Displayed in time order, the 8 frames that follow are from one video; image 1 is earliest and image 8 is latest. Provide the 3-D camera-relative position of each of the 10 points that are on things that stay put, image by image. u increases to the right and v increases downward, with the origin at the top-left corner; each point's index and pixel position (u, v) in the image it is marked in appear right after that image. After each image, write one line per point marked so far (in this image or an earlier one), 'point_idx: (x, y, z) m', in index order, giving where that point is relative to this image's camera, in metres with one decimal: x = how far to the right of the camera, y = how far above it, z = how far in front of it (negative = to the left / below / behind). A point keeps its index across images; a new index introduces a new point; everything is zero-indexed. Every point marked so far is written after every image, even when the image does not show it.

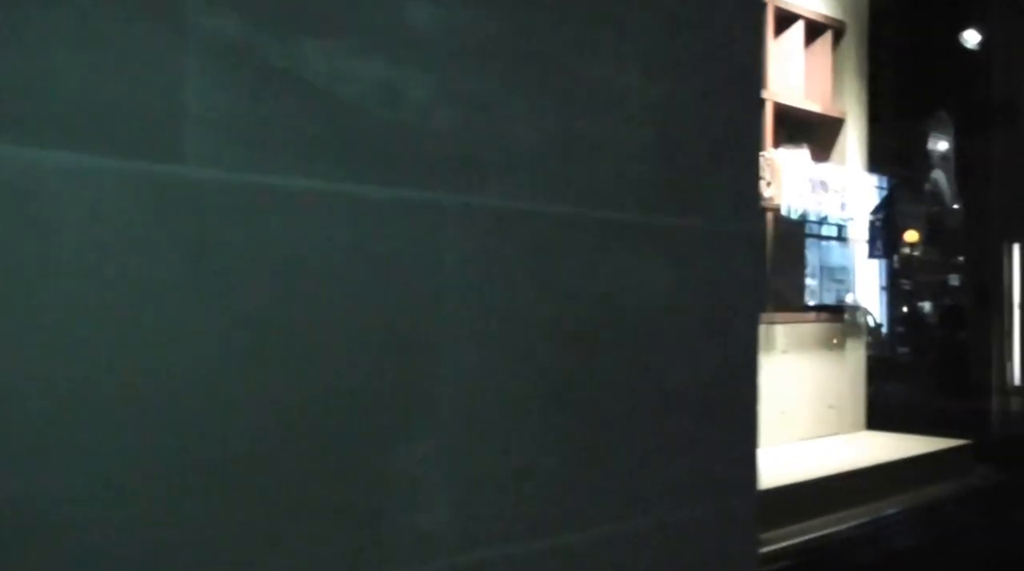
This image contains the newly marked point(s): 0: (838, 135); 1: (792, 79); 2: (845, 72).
0: (+1.4, +0.6, +4.3) m
1: (+1.2, +0.9, +4.0) m
2: (+1.4, +0.9, +4.2) m
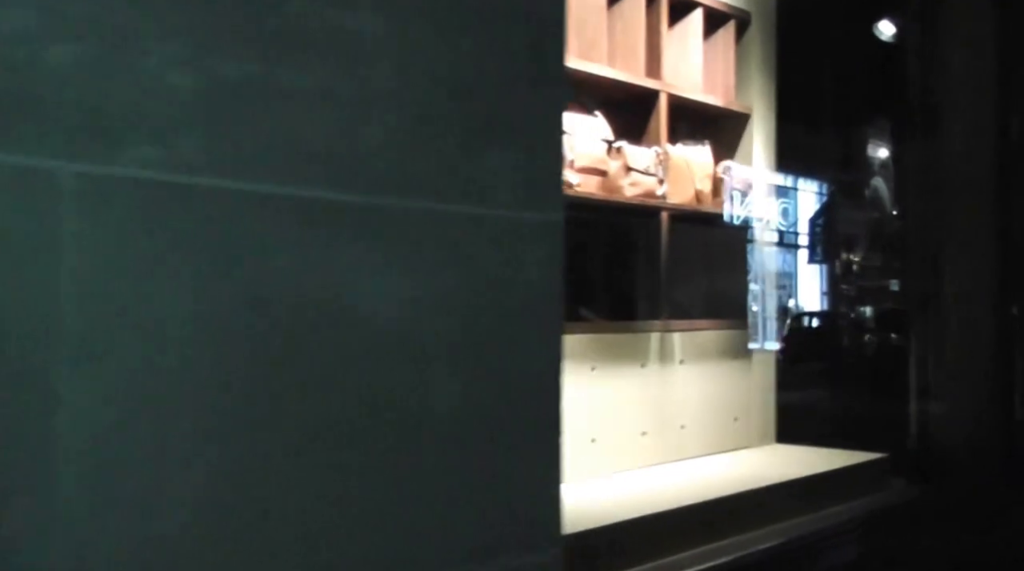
0: (+0.9, +0.6, +4.0) m
1: (+0.7, +0.8, +3.8) m
2: (+1.0, +0.9, +4.0) m
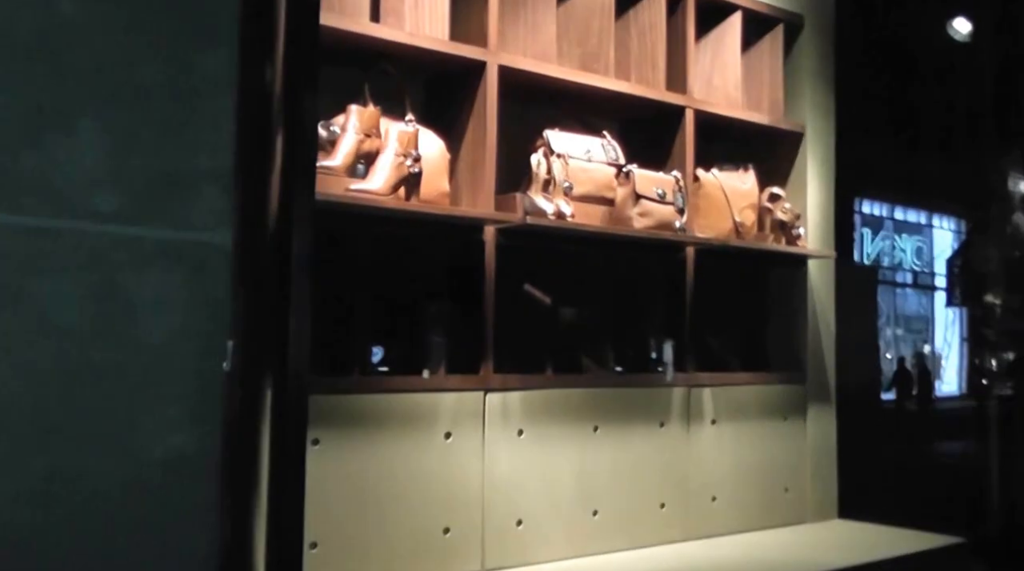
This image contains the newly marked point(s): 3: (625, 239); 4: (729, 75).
0: (+1.0, +0.4, +3.5) m
1: (+0.7, +0.7, +3.3) m
2: (+1.0, +0.7, +3.5) m
3: (+0.3, +0.1, +2.8) m
4: (+0.7, +0.7, +3.3) m
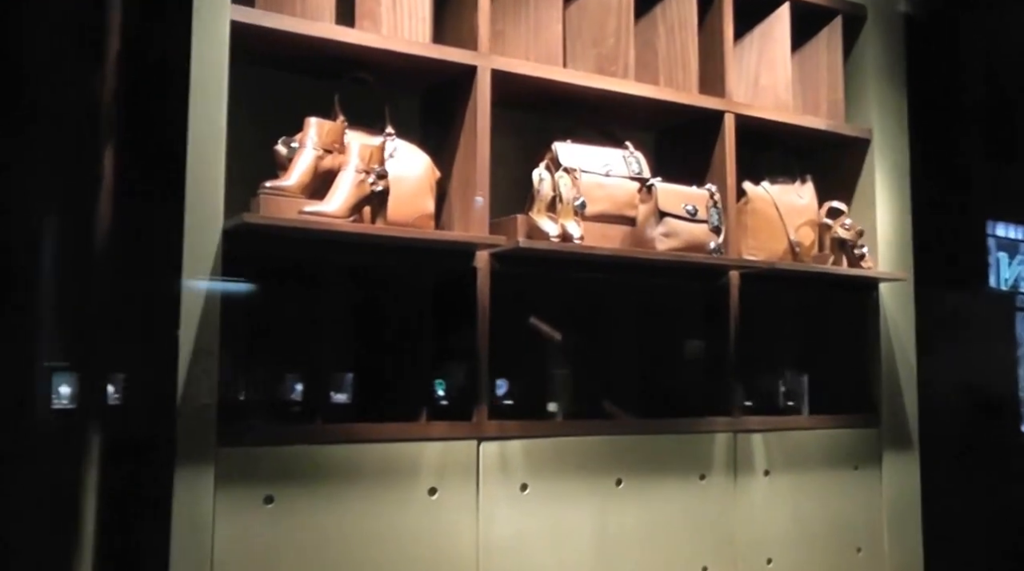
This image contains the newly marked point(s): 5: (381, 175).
0: (+1.1, +0.3, +3.1) m
1: (+0.8, +0.6, +2.9) m
2: (+1.1, +0.6, +3.1) m
3: (+0.3, +0.1, +2.5) m
4: (+0.8, +0.6, +2.9) m
5: (-0.3, +0.2, +2.0) m
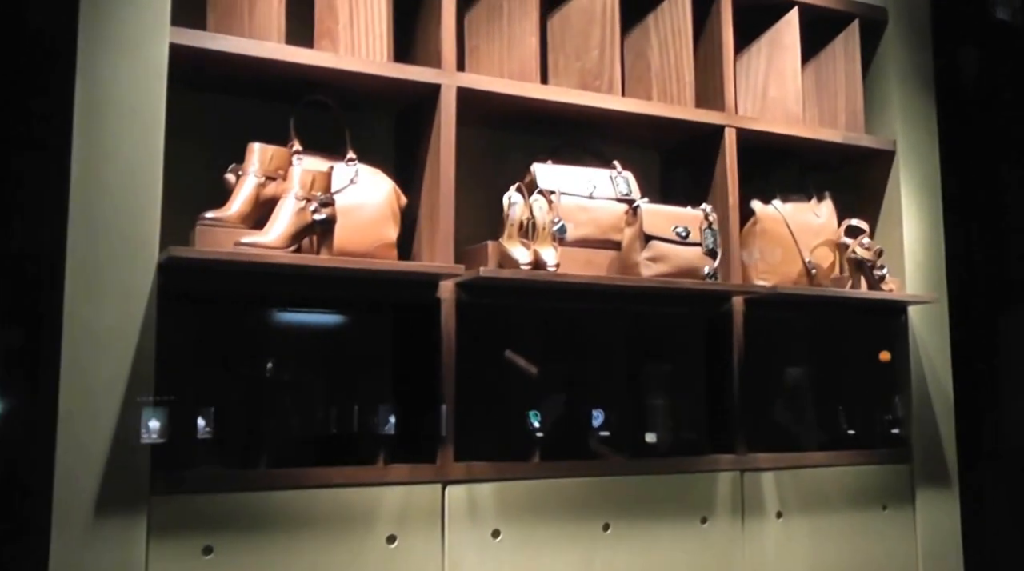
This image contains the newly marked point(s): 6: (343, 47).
0: (+1.1, +0.3, +2.8) m
1: (+0.8, +0.5, +2.7) m
2: (+1.1, +0.6, +2.8) m
3: (+0.3, 0.0, +2.3) m
4: (+0.8, +0.5, +2.7) m
5: (-0.4, +0.2, +1.9) m
6: (-0.4, +0.5, +2.1) m
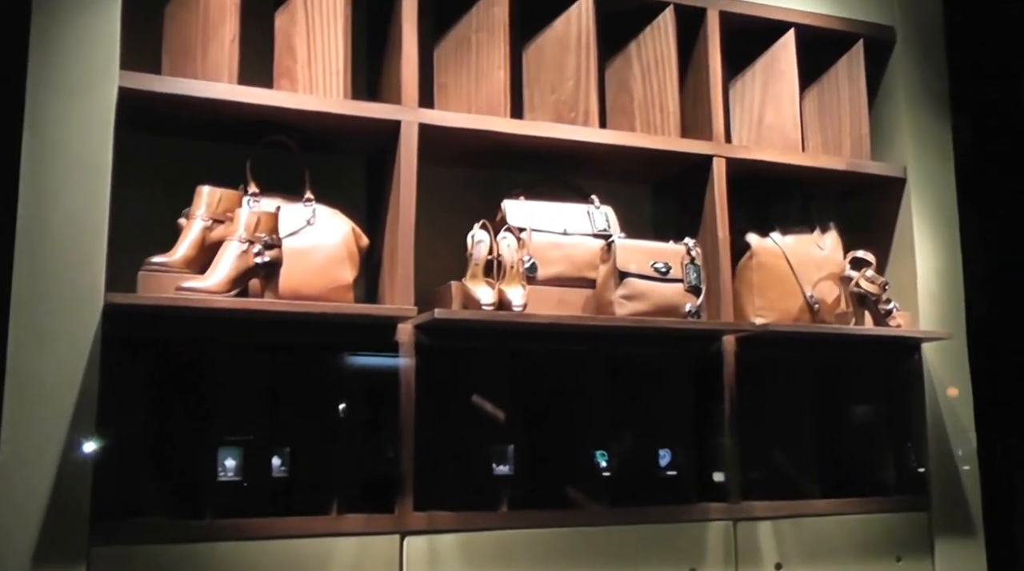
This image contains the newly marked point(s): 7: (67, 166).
0: (+1.0, +0.2, +2.7) m
1: (+0.7, +0.5, +2.6) m
2: (+1.1, +0.5, +2.7) m
3: (+0.2, -0.1, +2.2) m
4: (+0.7, +0.4, +2.6) m
5: (-0.5, +0.1, +1.9) m
6: (-0.4, +0.4, +2.1) m
7: (-0.8, +0.2, +1.8) m
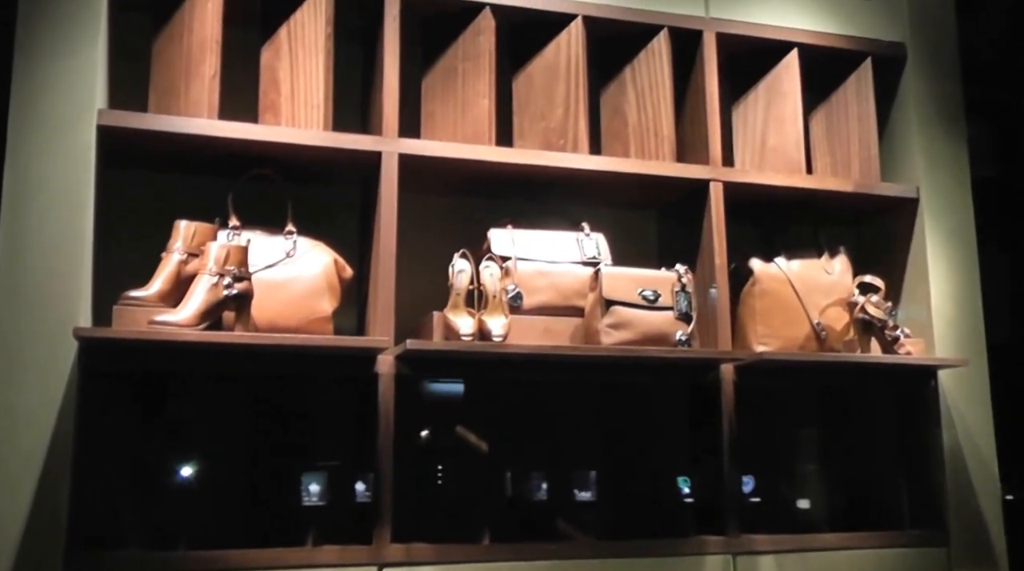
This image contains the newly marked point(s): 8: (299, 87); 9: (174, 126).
0: (+1.0, +0.1, +2.6) m
1: (+0.7, +0.4, +2.5) m
2: (+1.1, +0.4, +2.6) m
3: (+0.2, -0.2, +2.2) m
4: (+0.7, +0.4, +2.5) m
5: (-0.5, 0.0, +1.9) m
6: (-0.5, +0.4, +2.1) m
7: (-0.9, +0.2, +1.9) m
8: (-0.5, +0.4, +2.1) m
9: (-0.7, +0.3, +2.0) m
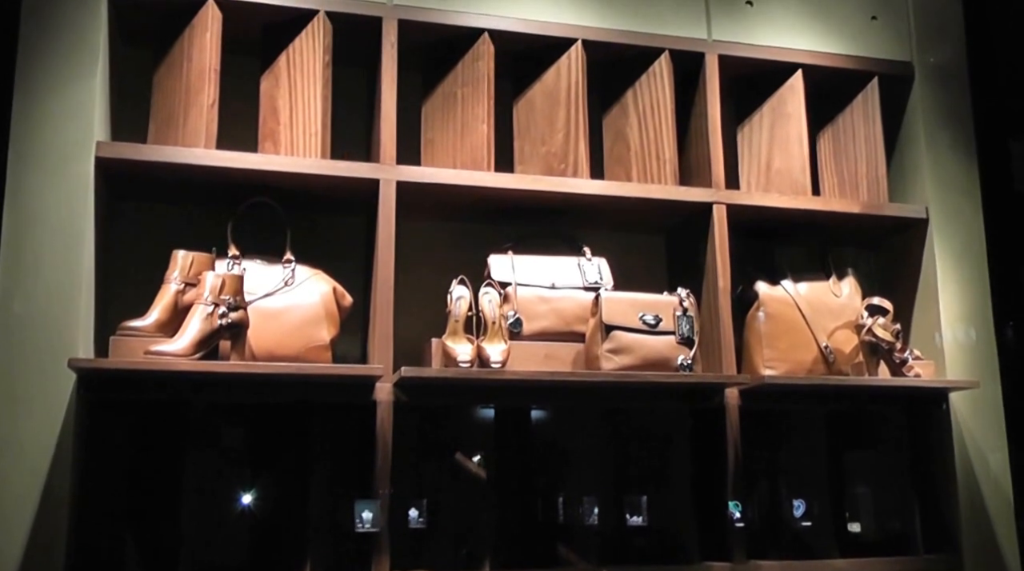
0: (+1.0, +0.1, +2.5) m
1: (+0.7, +0.3, +2.5) m
2: (+1.1, +0.4, +2.6) m
3: (+0.2, -0.2, +2.1) m
4: (+0.7, +0.3, +2.5) m
5: (-0.5, 0.0, +1.9) m
6: (-0.5, +0.3, +2.1) m
7: (-0.9, +0.1, +1.9) m
8: (-0.5, +0.4, +2.1) m
9: (-0.7, +0.3, +2.0) m
